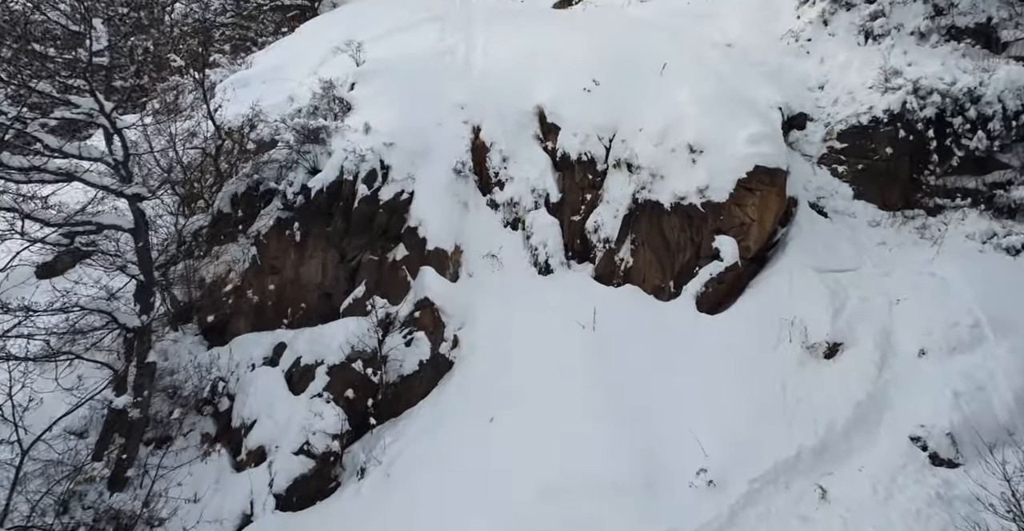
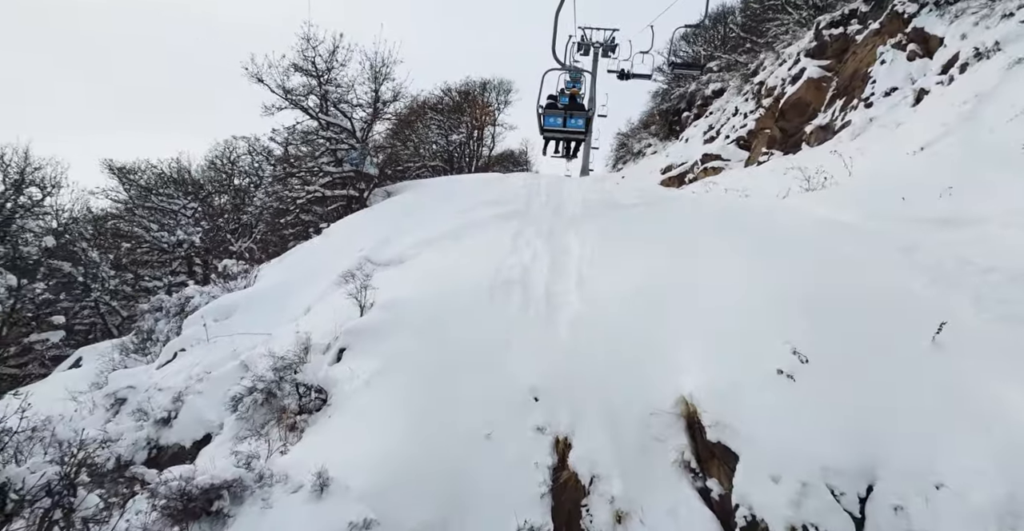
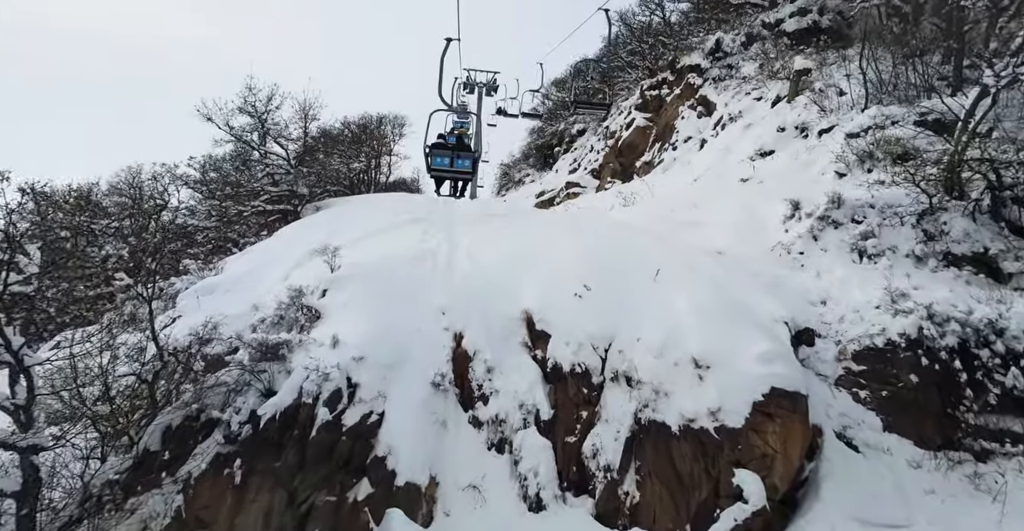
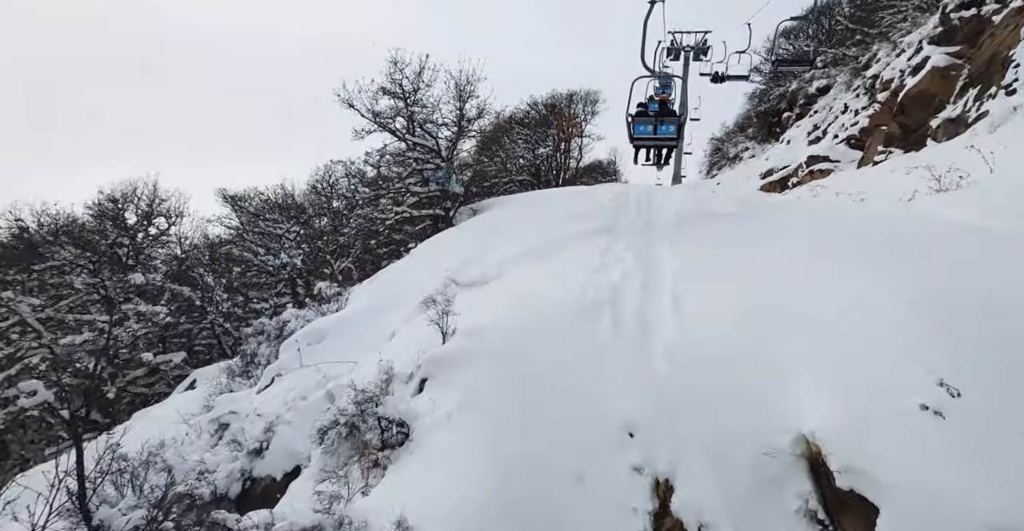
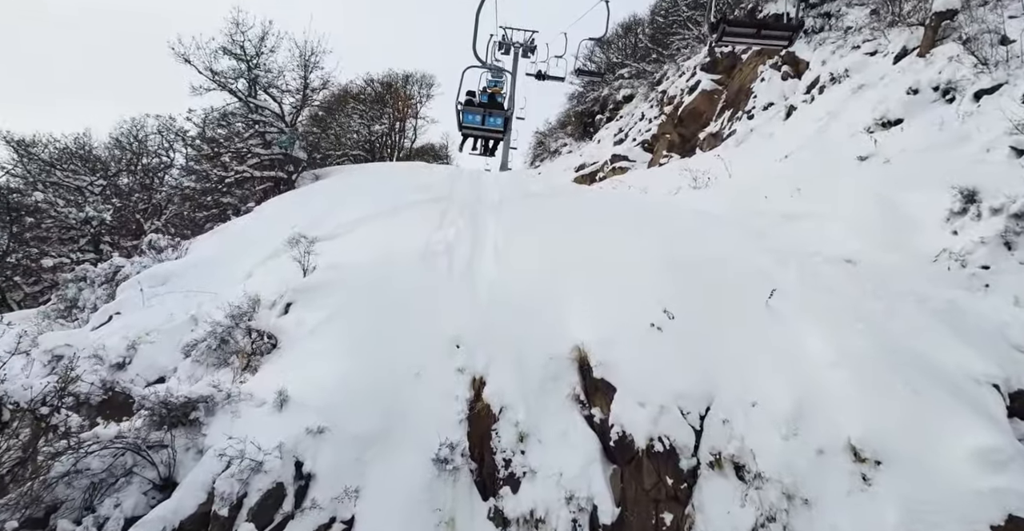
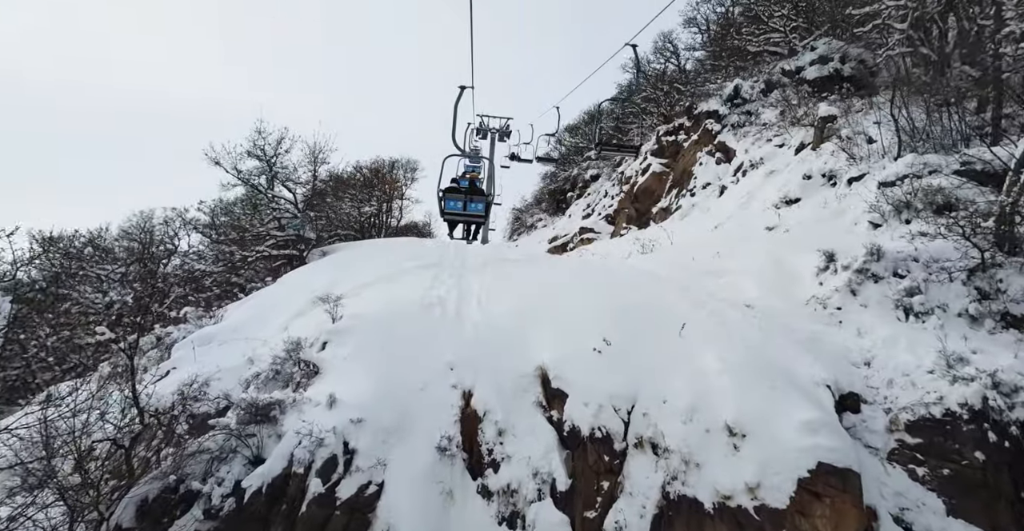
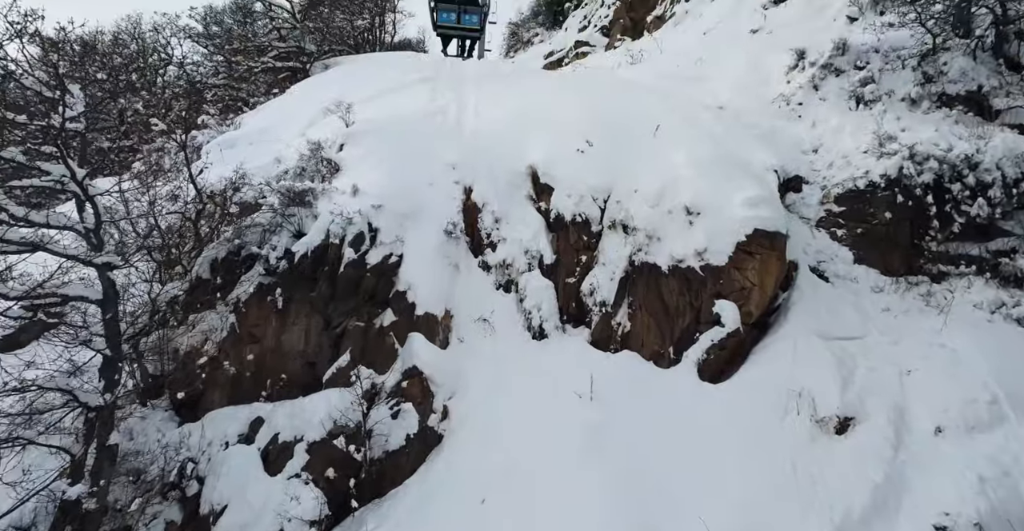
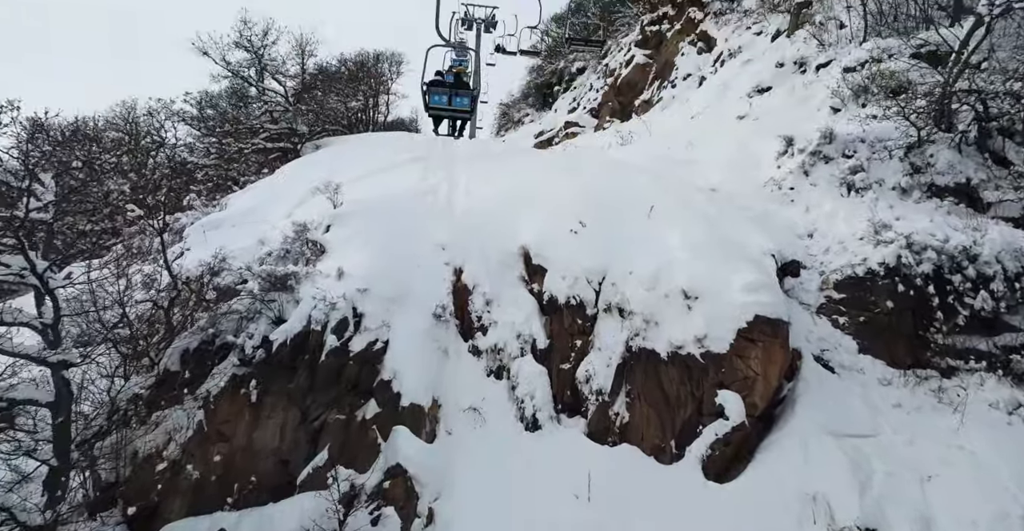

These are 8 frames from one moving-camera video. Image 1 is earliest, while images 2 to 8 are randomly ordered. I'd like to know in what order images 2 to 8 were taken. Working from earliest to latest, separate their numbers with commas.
7, 8, 3, 6, 5, 2, 4
